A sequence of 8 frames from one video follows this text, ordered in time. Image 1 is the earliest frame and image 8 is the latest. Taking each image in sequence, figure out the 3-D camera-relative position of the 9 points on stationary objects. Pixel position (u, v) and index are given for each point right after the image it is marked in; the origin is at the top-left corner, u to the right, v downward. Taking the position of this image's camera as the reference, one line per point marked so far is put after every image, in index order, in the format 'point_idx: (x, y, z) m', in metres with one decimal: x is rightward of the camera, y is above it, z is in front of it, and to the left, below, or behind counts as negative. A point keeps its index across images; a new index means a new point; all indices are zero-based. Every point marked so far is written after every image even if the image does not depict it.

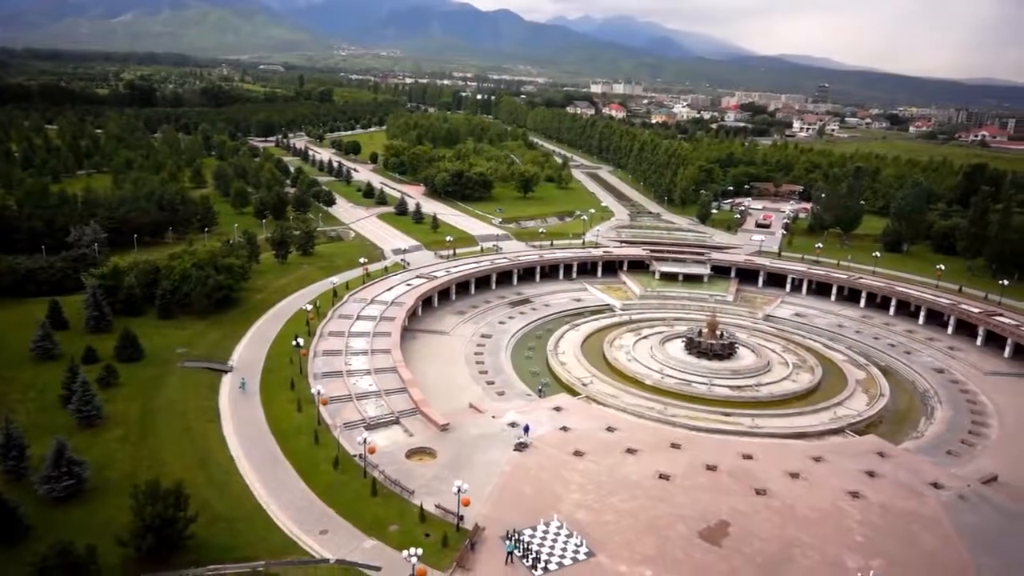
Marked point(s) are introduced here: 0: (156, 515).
0: (-8.8, -5.7, +17.6) m
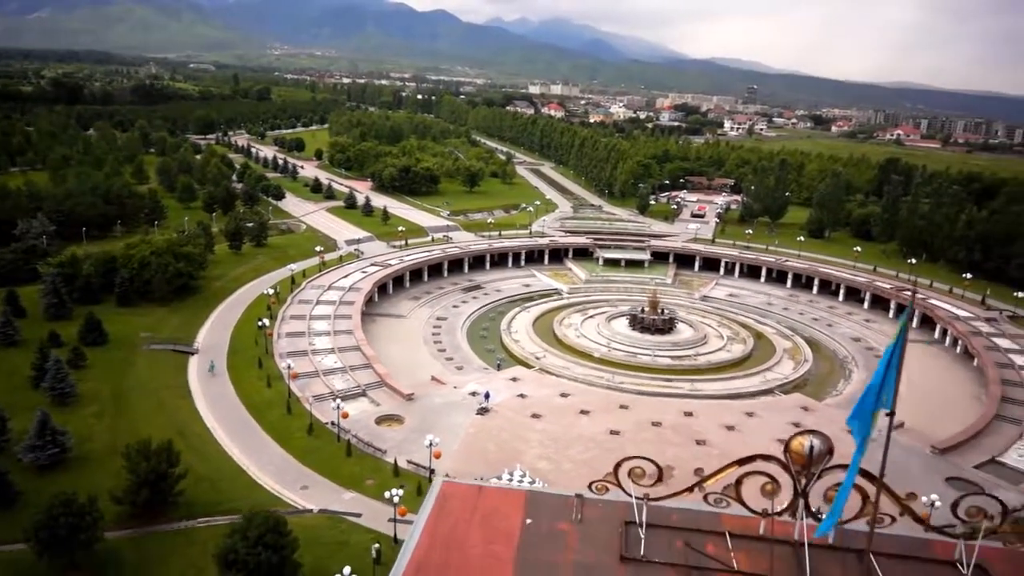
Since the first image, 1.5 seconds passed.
0: (-9.6, -4.9, +18.8) m
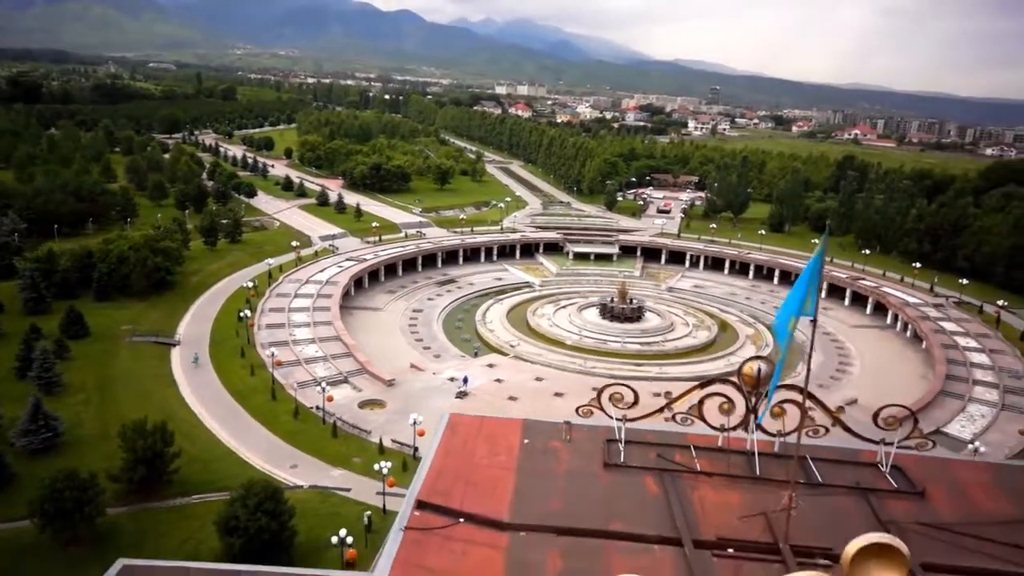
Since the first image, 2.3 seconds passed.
0: (-10.1, -4.5, +19.6) m
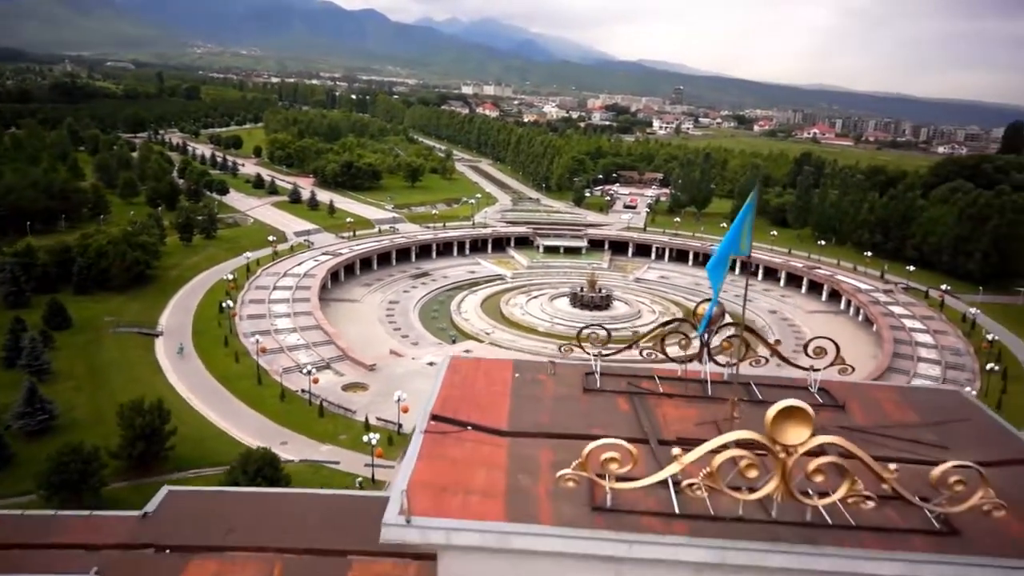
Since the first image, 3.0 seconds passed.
0: (-10.7, -4.0, +20.6) m
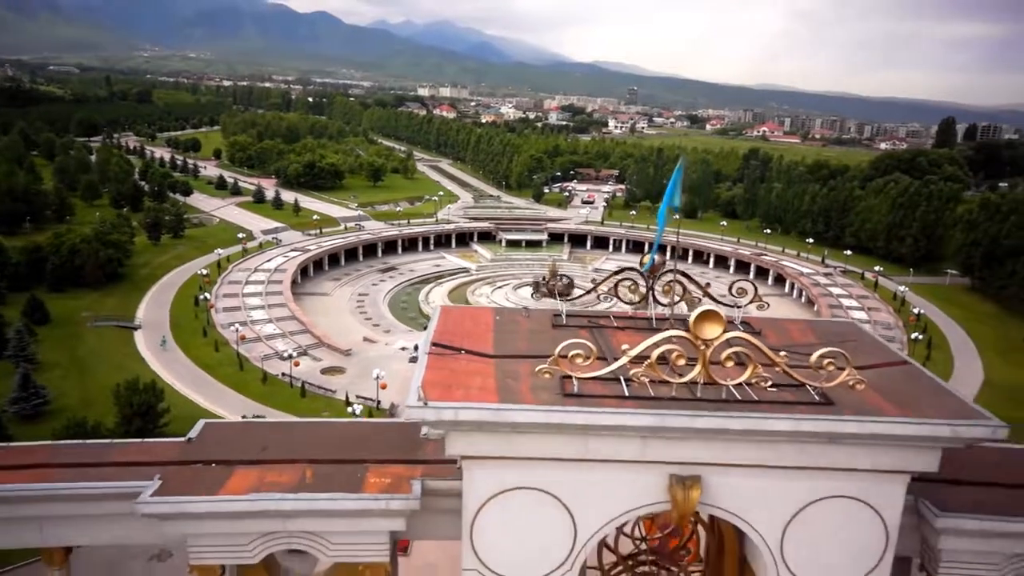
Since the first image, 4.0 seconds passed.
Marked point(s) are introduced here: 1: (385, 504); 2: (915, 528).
0: (-11.5, -3.6, +21.9) m
1: (-1.7, -2.9, +9.3) m
2: (+5.8, -3.4, +10.1) m
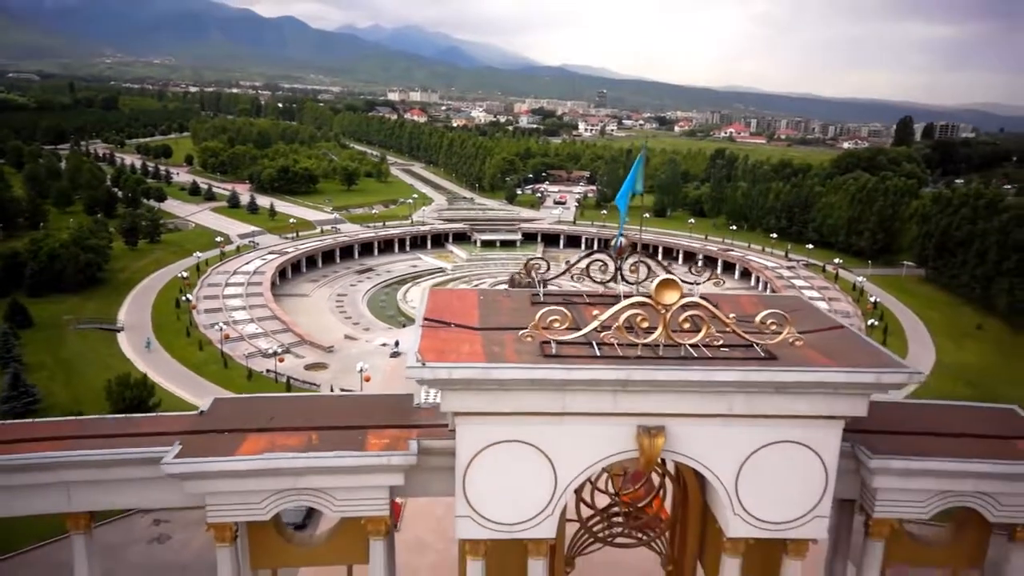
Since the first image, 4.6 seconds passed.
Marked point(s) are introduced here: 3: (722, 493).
0: (-12.2, -3.5, +22.7) m
1: (-1.9, -2.6, +10.4) m
2: (+5.6, -3.0, +11.5) m
3: (+3.1, -3.1, +10.5) m
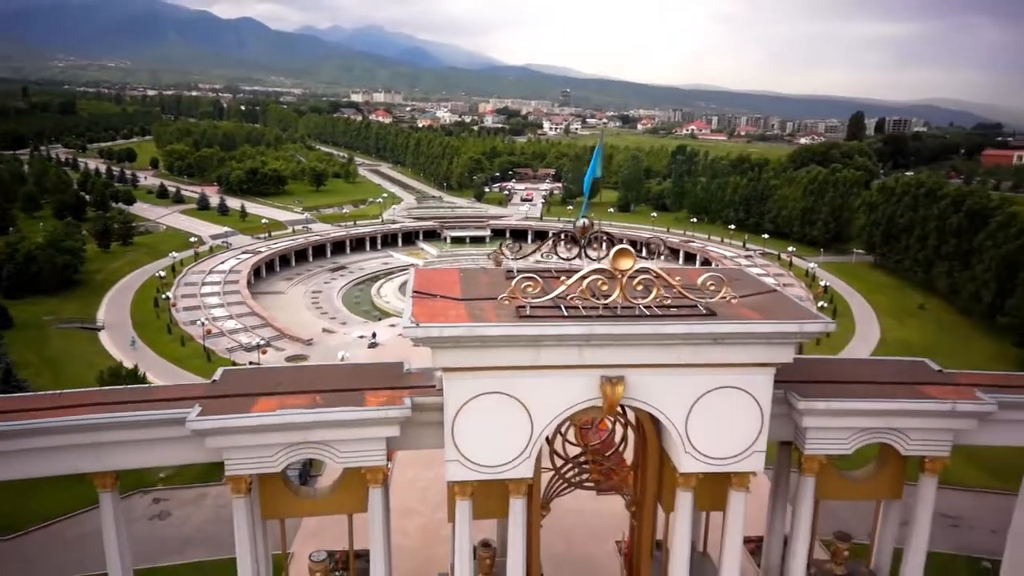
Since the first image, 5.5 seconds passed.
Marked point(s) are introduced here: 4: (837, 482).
0: (-13.0, -3.4, +23.7) m
1: (-2.2, -2.1, +12.0) m
2: (+5.2, -2.4, +13.3) m
3: (+2.8, -2.5, +12.2) m
4: (+6.5, -3.8, +14.0) m
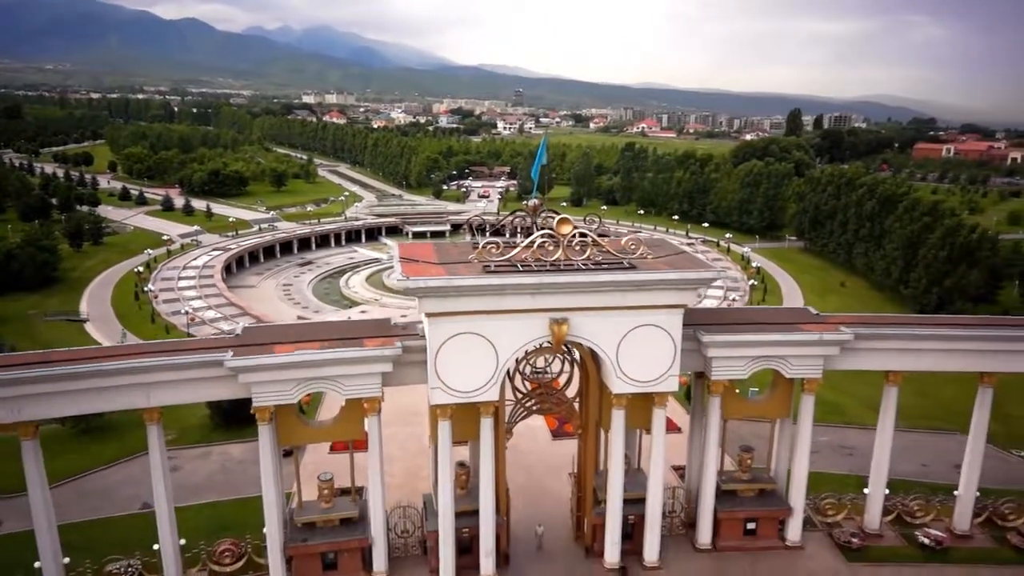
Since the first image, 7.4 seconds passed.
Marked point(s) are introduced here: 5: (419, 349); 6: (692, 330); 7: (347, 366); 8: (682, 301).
0: (-14.3, -2.9, +26.3) m
1: (-2.8, -1.4, +15.2) m
2: (+4.4, -1.5, +17.0) m
3: (+2.1, -1.7, +15.7) m
4: (+5.7, -2.9, +17.7) m
5: (-2.1, -1.4, +15.9) m
6: (+4.3, -1.0, +16.8) m
7: (-3.6, -1.7, +15.3) m
8: (+3.7, -0.3, +15.5) m
